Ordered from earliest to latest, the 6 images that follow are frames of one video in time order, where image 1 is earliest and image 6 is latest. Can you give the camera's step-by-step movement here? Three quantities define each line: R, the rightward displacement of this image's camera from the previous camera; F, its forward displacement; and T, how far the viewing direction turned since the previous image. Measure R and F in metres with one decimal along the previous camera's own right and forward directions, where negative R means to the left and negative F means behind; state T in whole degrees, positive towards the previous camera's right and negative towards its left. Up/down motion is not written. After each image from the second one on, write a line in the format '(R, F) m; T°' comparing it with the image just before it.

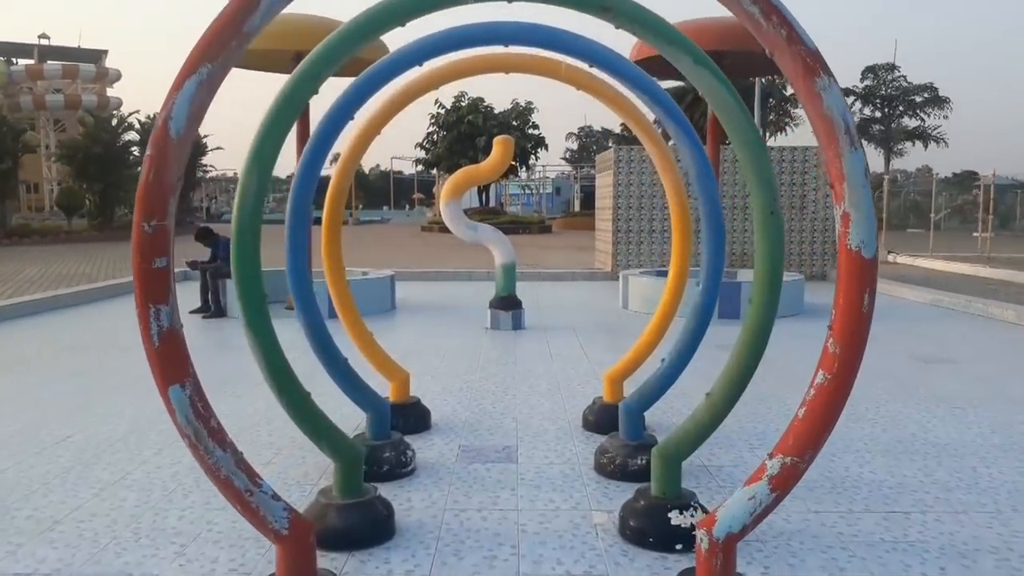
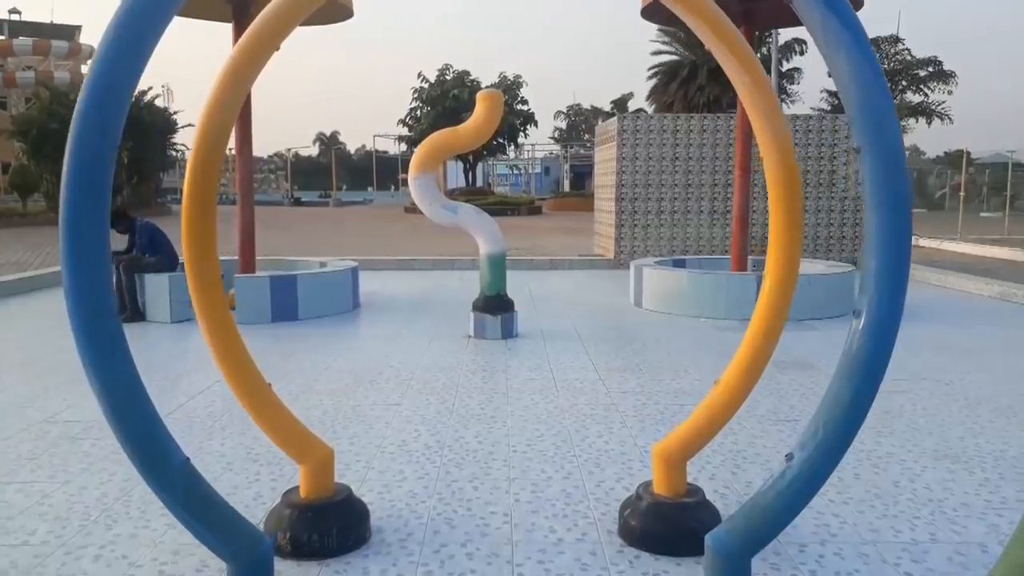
(0.0, +1.7) m; +1°
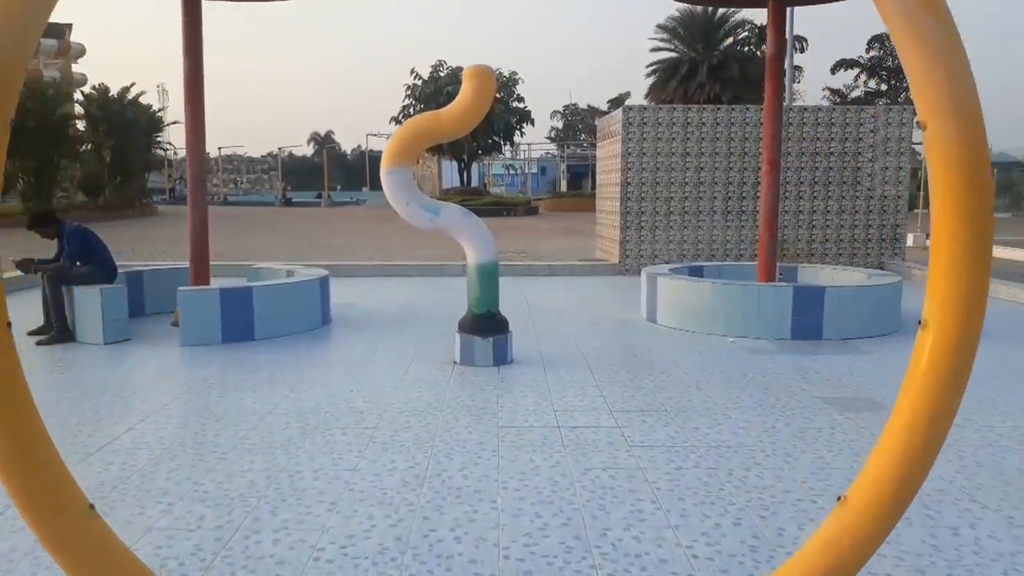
(0.0, +1.0) m; 0°
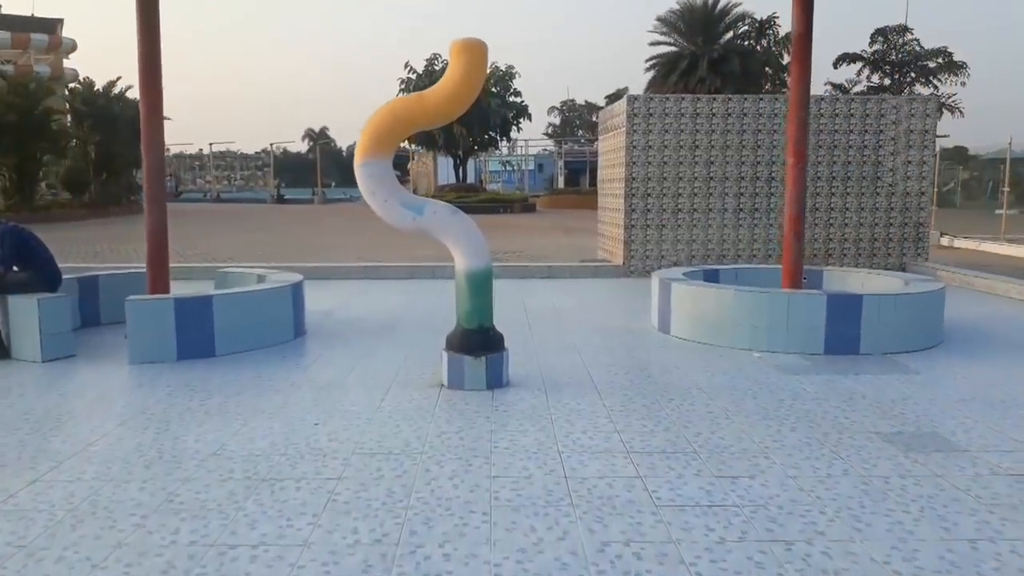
(0.0, +0.7) m; 0°
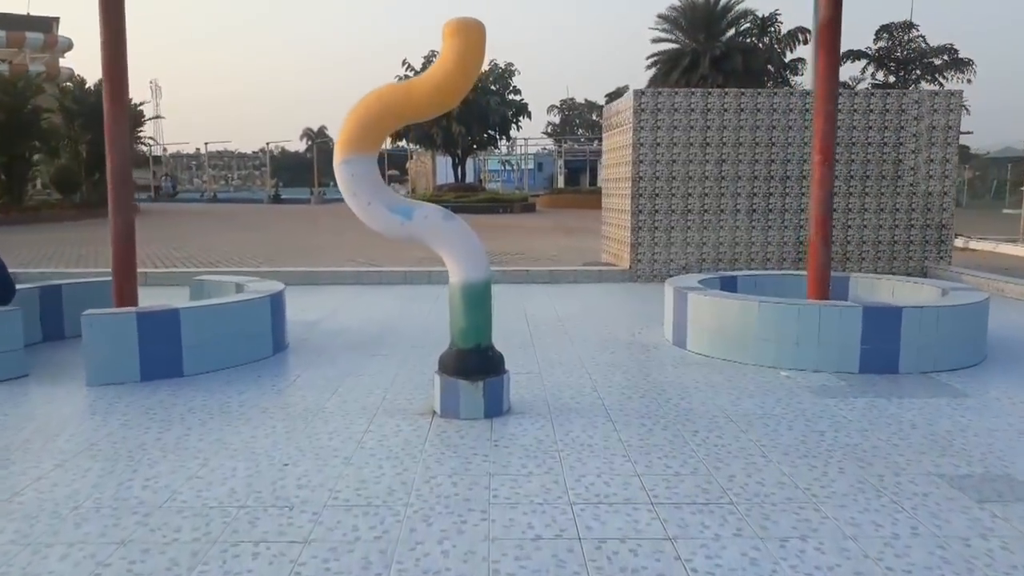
(0.0, +0.5) m; 0°
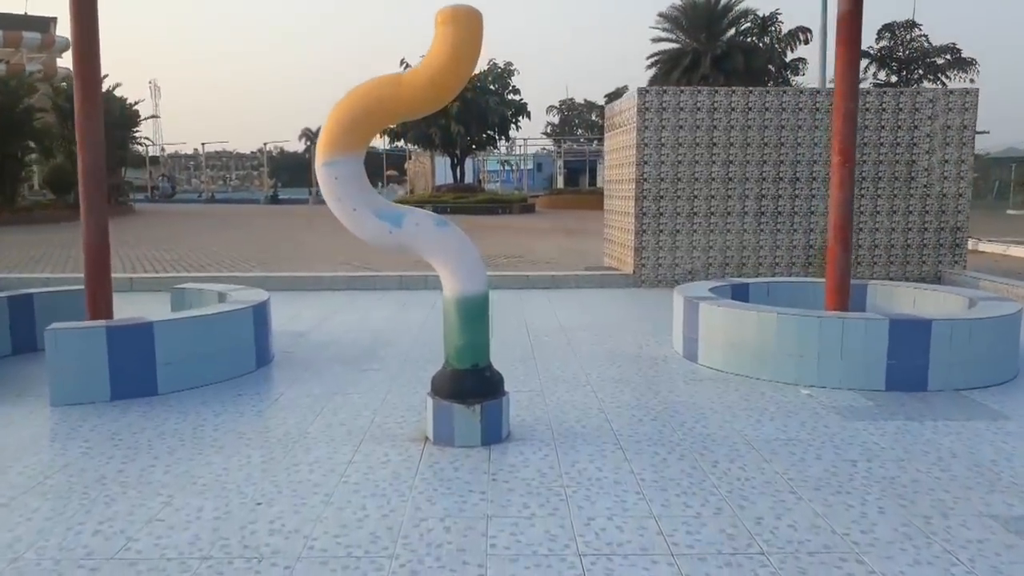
(0.0, +0.3) m; 0°
